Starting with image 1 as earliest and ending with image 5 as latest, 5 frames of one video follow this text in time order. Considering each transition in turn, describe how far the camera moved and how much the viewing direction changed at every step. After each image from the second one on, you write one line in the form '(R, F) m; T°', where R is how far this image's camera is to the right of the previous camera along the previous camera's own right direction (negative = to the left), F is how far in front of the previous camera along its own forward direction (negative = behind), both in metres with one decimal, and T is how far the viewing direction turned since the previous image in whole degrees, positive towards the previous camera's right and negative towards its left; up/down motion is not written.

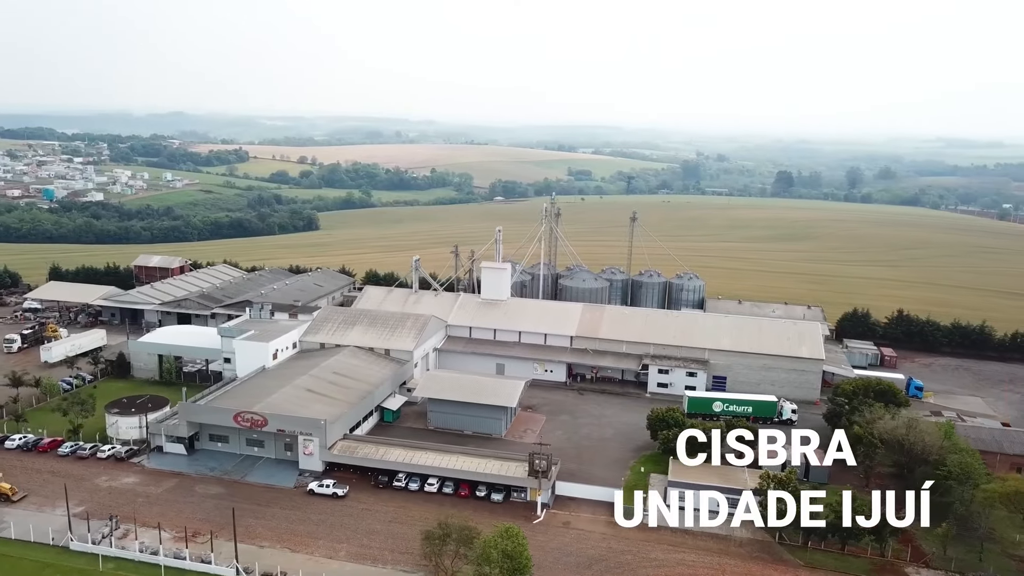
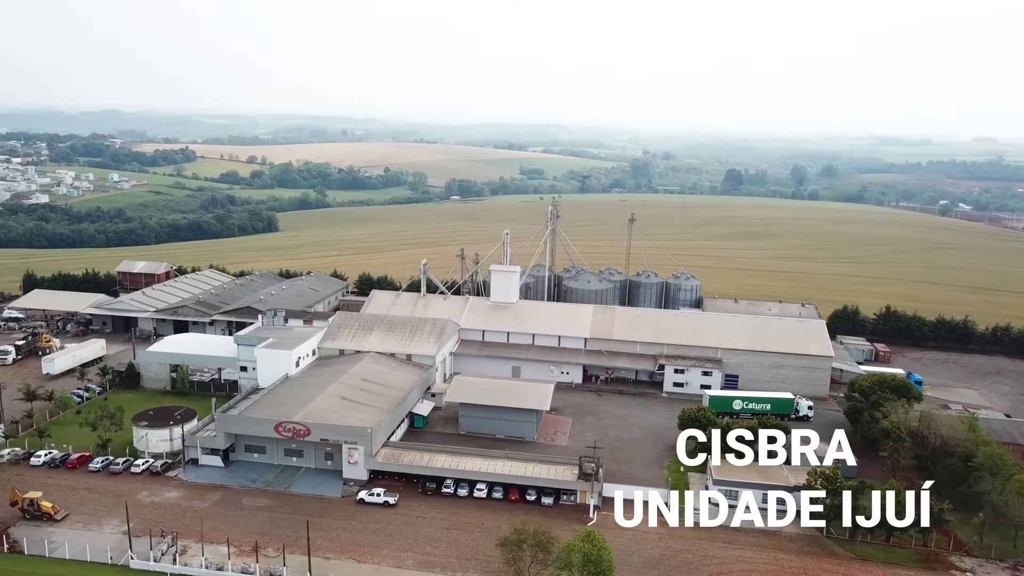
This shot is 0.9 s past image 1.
(-3.0, -0.1) m; +4°
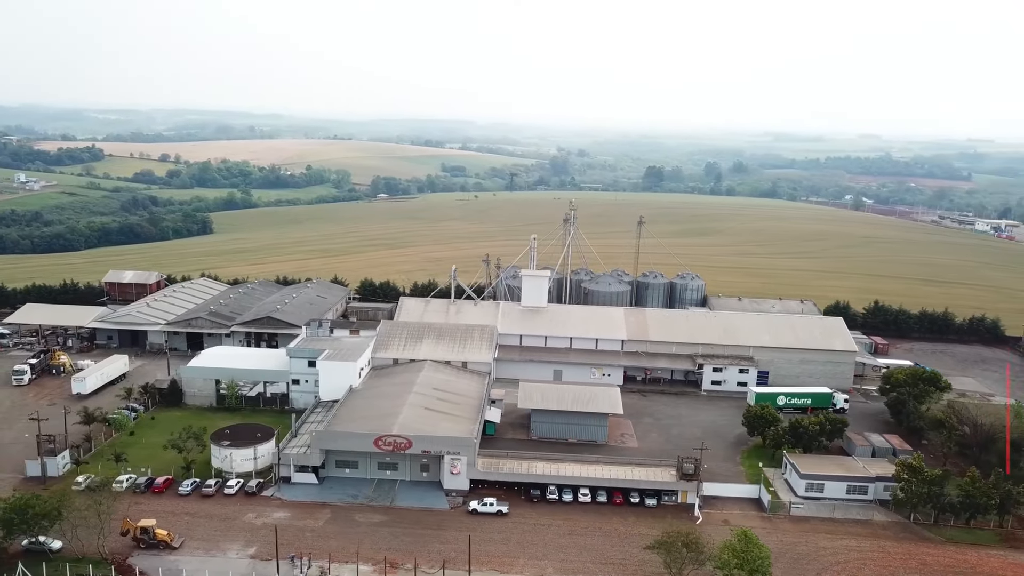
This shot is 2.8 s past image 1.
(-5.7, -0.1) m; +6°
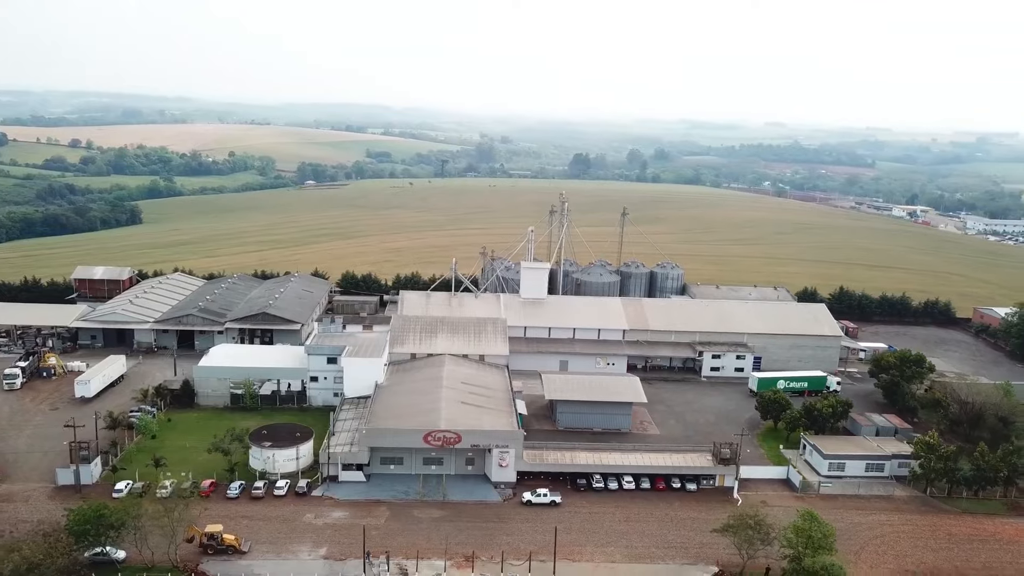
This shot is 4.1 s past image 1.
(-3.9, -0.2) m; +6°
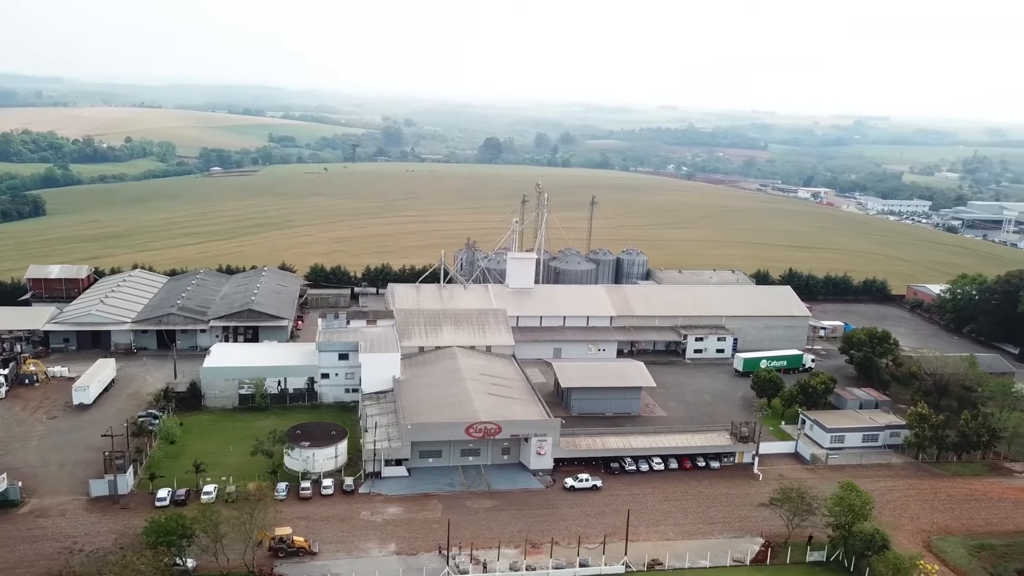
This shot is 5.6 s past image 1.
(-4.2, -0.4) m; +7°
